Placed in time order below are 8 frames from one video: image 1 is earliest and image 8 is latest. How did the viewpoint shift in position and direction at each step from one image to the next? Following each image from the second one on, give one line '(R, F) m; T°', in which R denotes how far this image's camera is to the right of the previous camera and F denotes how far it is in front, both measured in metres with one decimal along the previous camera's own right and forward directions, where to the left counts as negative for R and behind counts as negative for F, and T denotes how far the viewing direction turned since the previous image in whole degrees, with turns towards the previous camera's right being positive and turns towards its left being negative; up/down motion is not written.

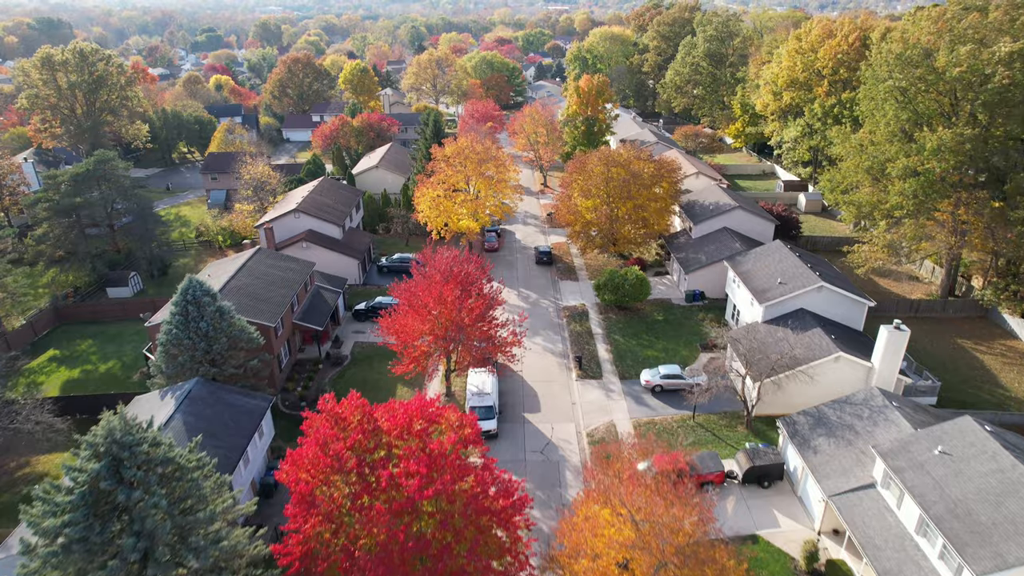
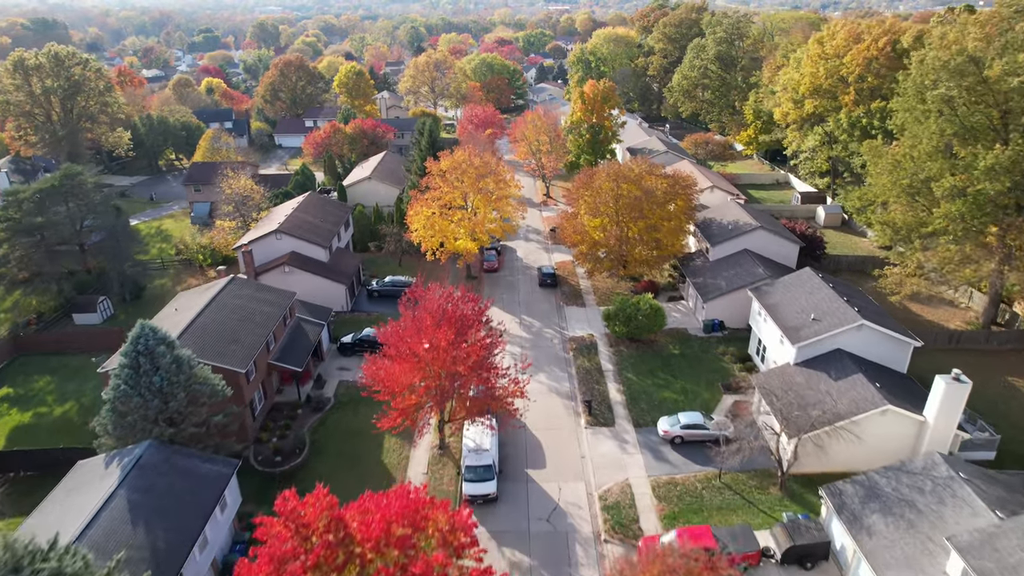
(0.0, +2.9) m; 0°
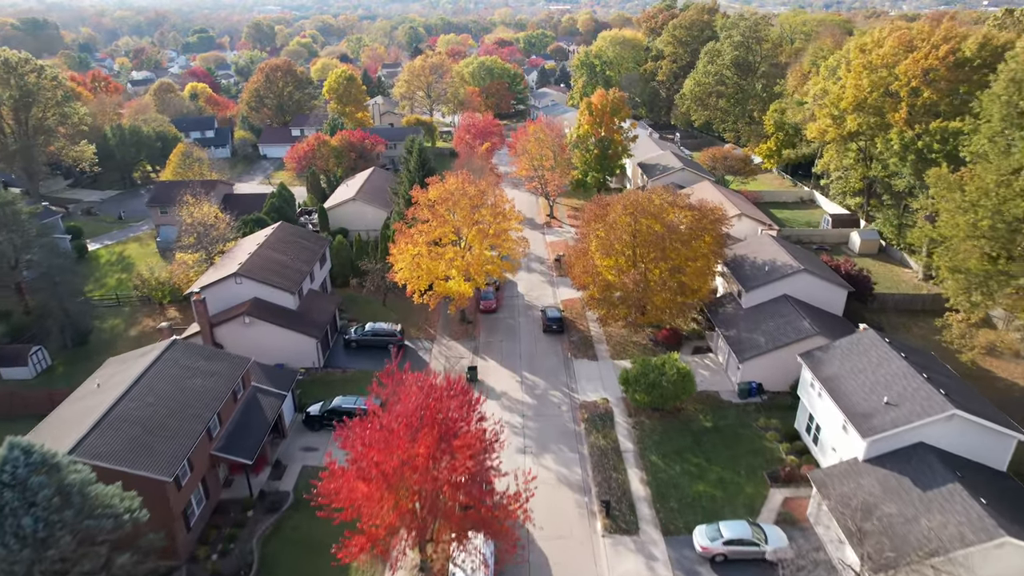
(0.0, +4.8) m; 0°
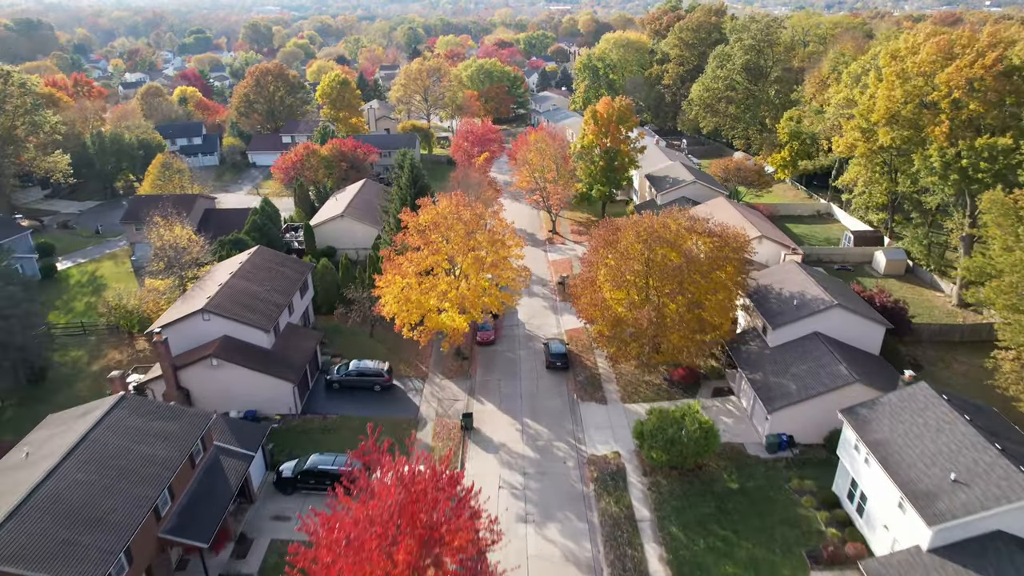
(0.0, +2.9) m; 0°
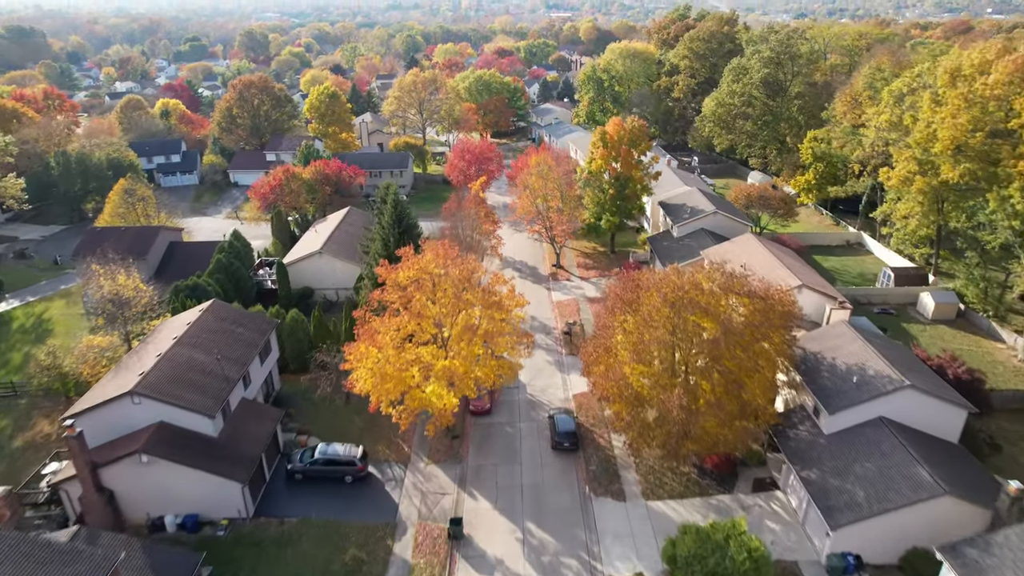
(0.0, +4.6) m; 0°
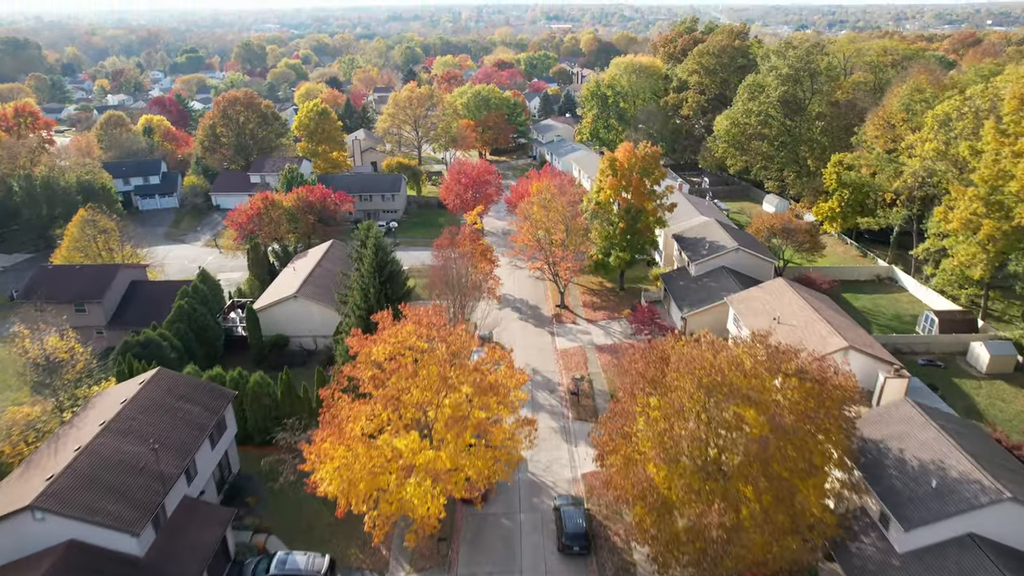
(0.0, +3.9) m; 0°
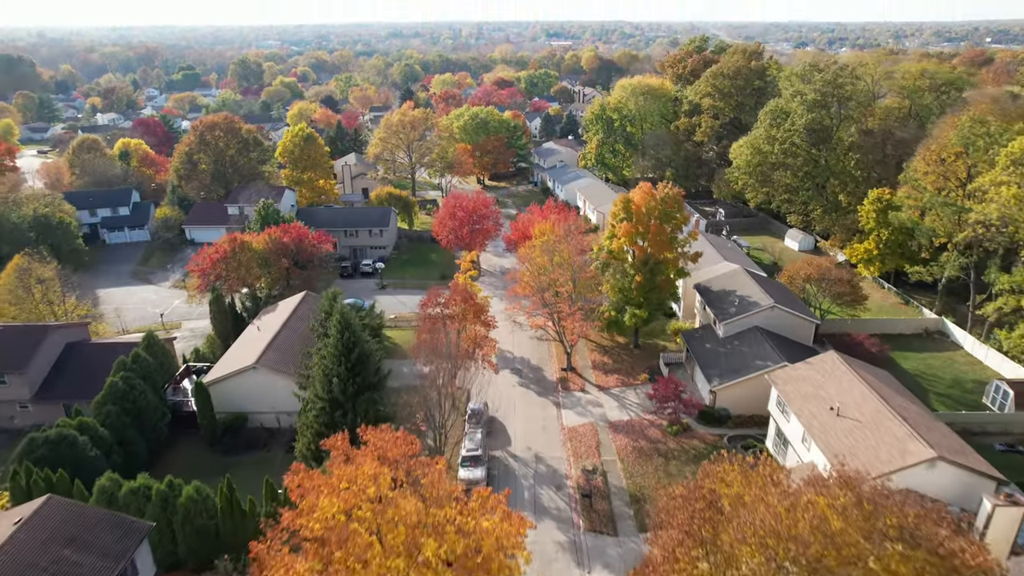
(+0.1, +4.9) m; 0°
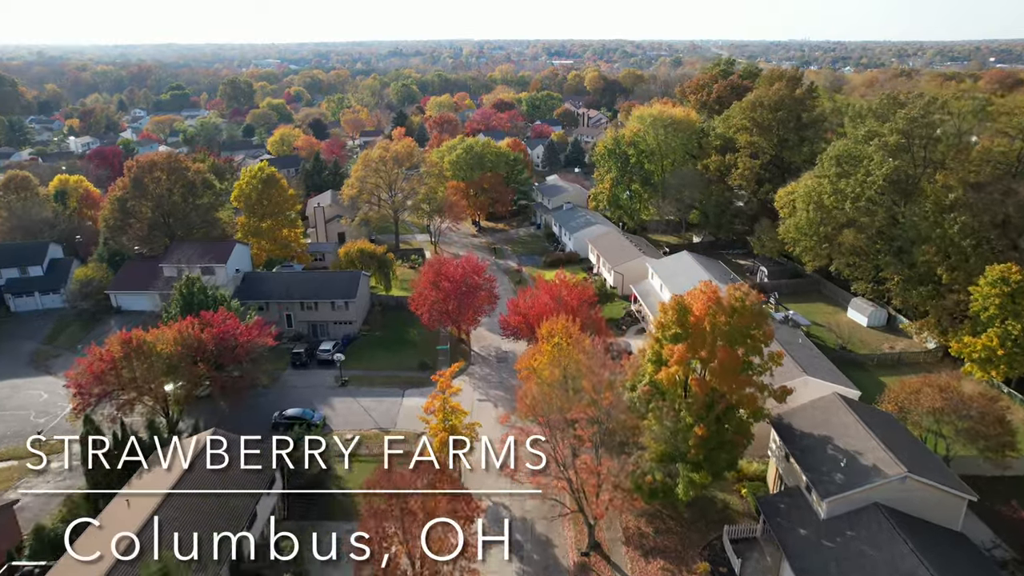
(+0.1, +10.3) m; 0°
